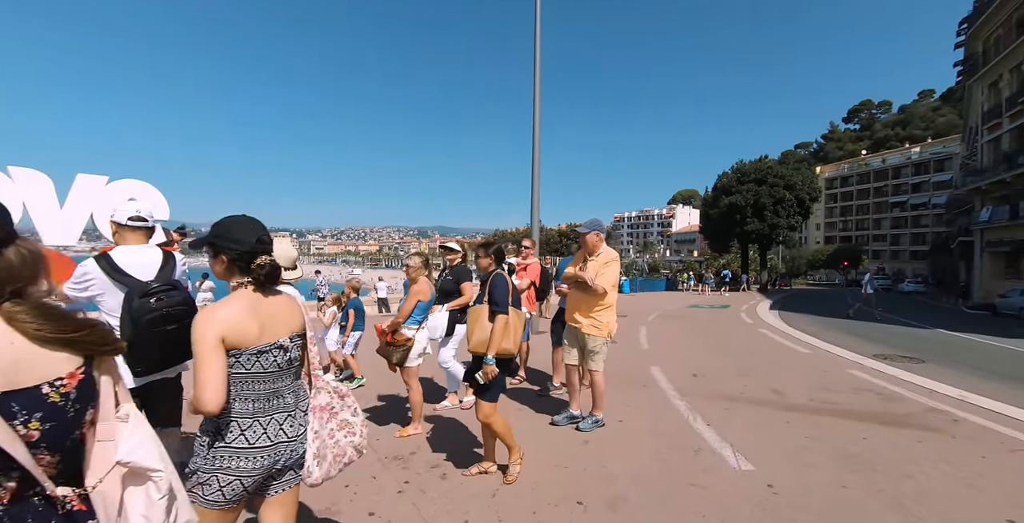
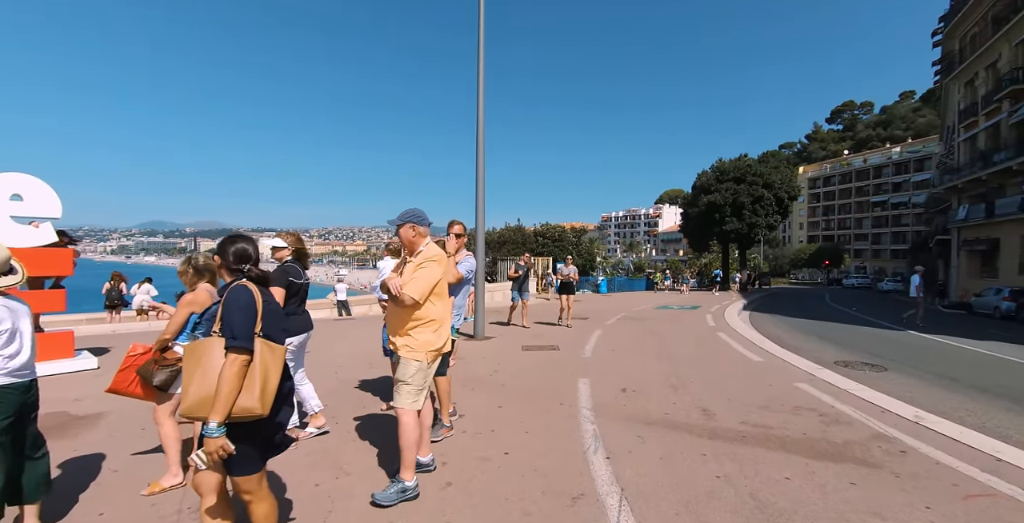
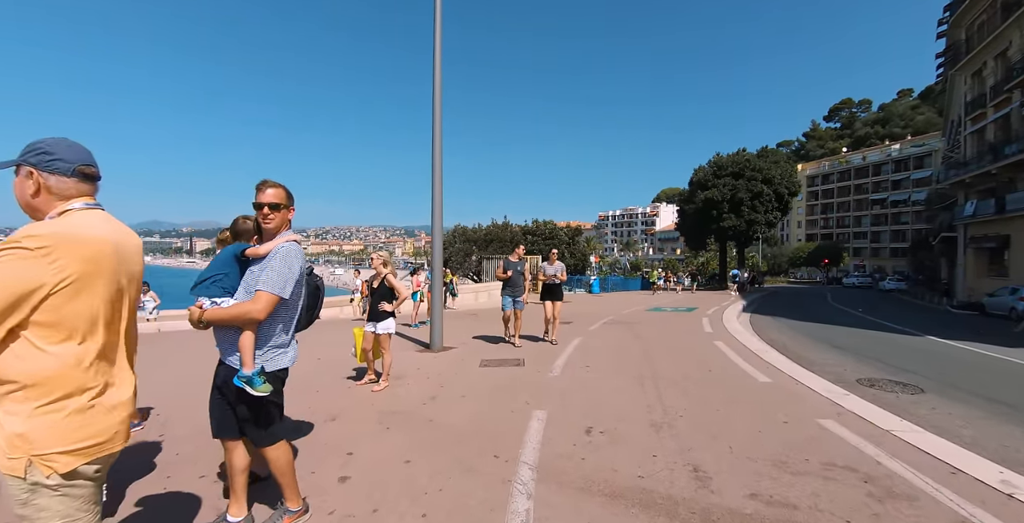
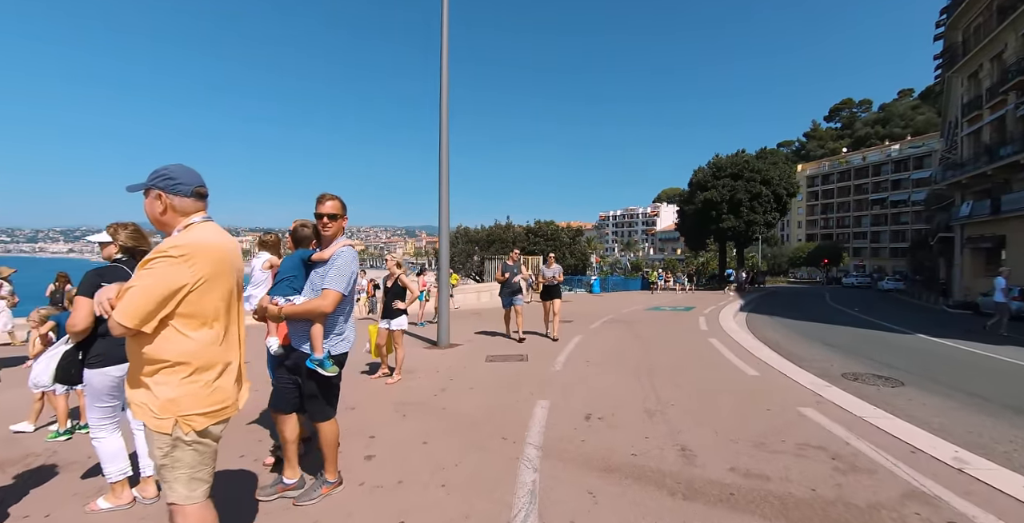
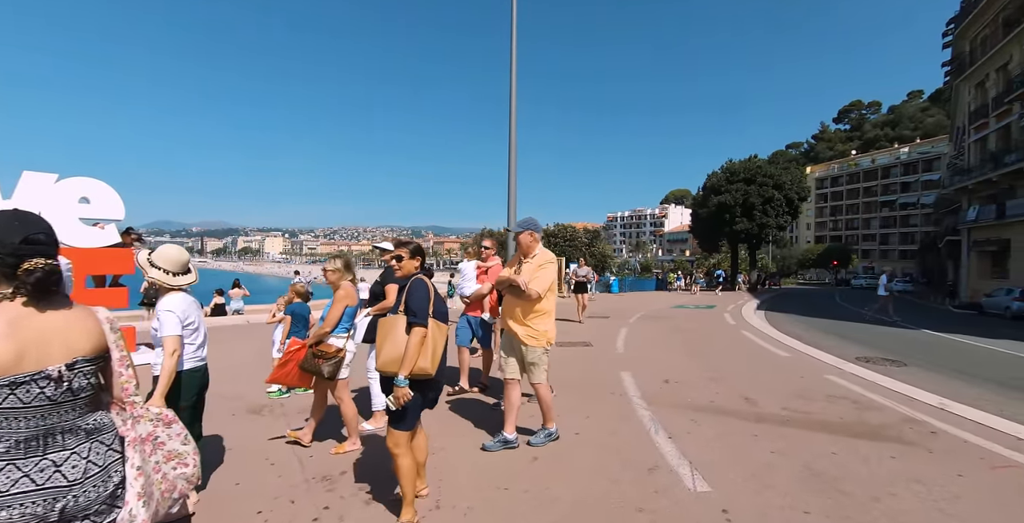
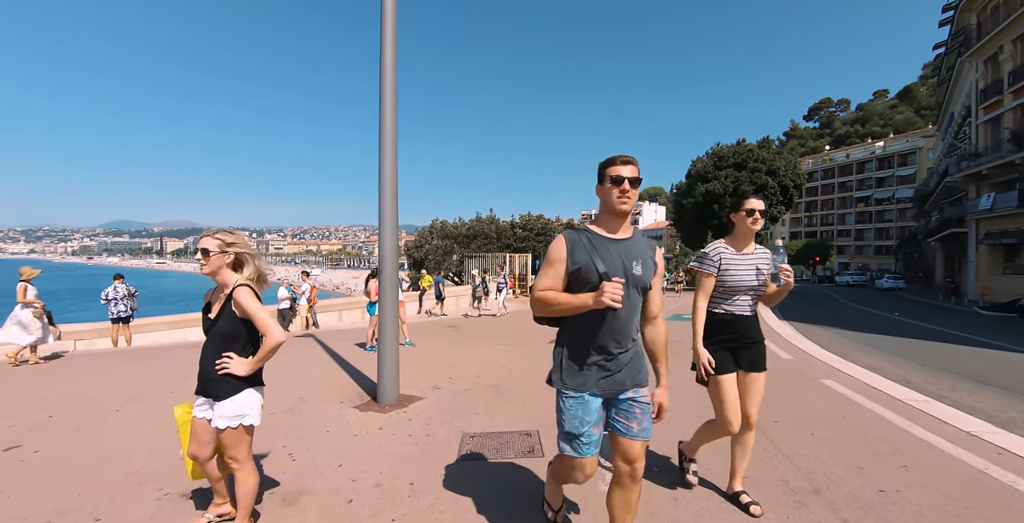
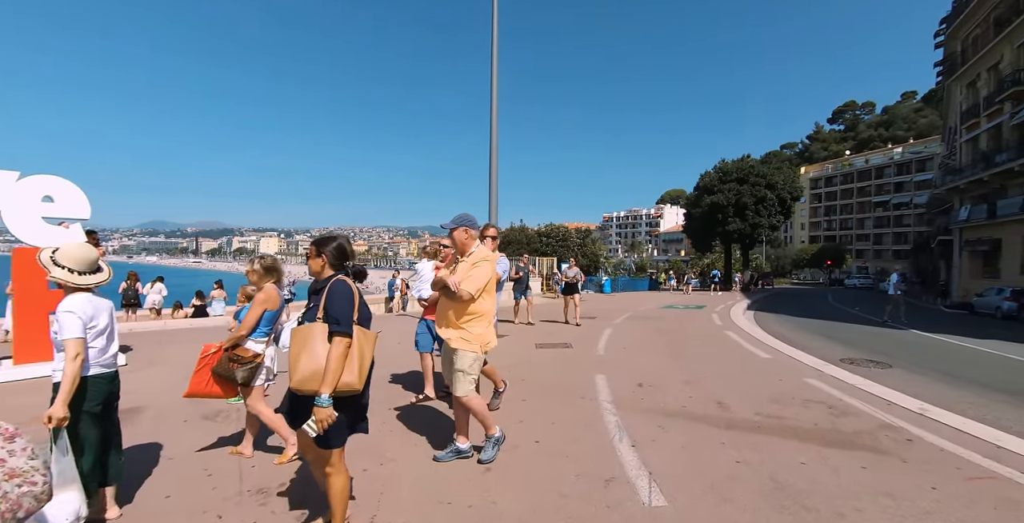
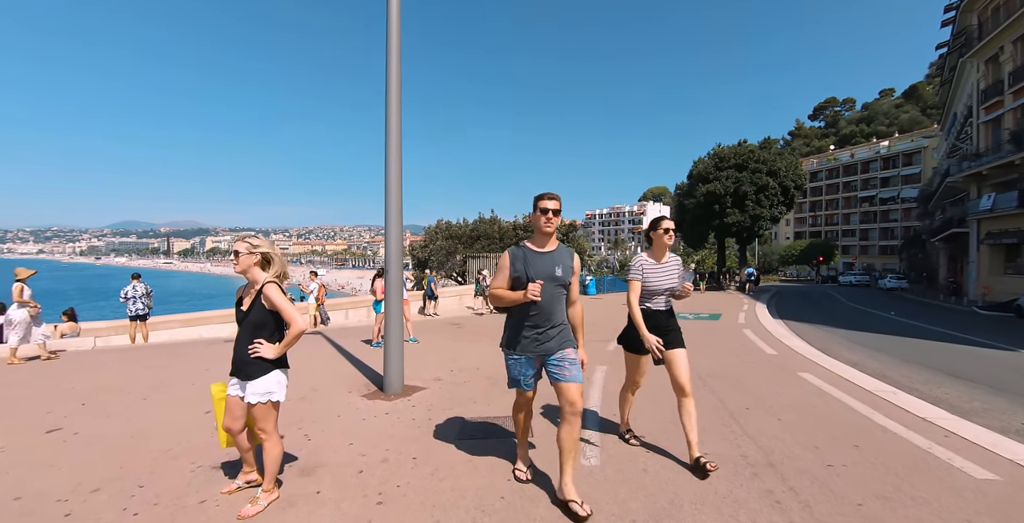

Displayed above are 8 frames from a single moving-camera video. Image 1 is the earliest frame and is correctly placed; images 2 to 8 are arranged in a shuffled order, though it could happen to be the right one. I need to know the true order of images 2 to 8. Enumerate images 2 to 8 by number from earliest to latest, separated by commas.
5, 7, 2, 4, 3, 8, 6
